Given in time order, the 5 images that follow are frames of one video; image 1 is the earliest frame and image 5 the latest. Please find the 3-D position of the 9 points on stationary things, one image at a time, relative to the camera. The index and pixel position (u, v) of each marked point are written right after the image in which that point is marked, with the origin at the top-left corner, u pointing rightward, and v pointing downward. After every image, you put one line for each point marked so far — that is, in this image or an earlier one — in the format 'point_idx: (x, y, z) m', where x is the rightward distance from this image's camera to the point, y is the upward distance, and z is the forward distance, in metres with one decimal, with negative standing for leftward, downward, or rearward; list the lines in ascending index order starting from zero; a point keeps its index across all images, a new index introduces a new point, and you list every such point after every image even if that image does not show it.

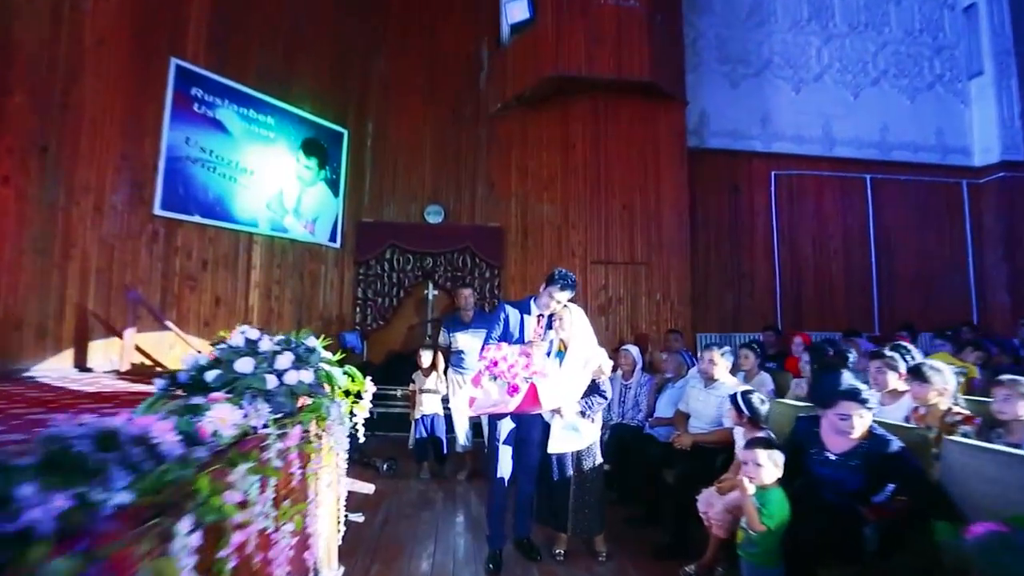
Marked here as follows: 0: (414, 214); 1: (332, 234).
0: (-1.4, +1.1, +6.8) m
1: (-2.4, +0.7, +6.4) m
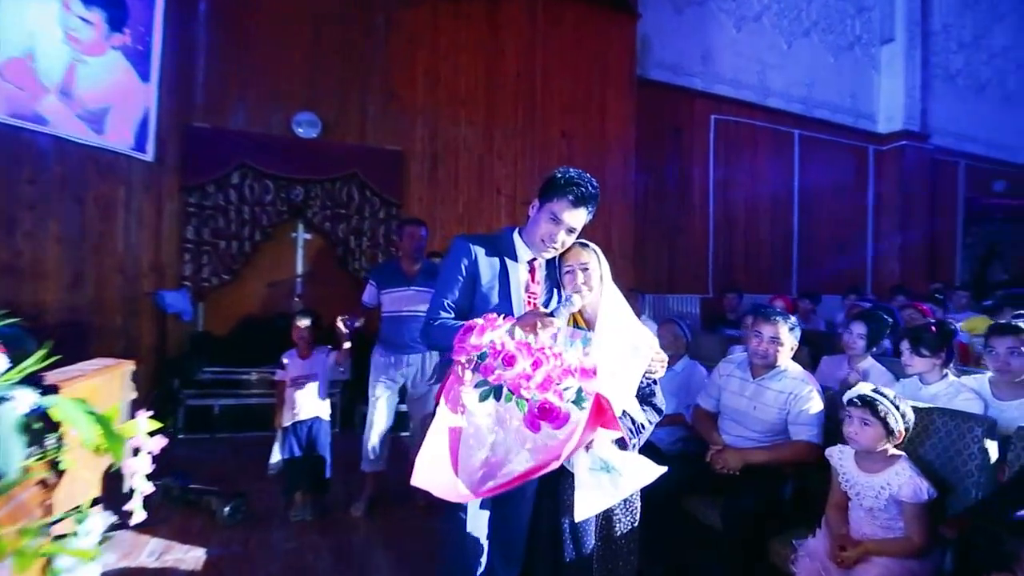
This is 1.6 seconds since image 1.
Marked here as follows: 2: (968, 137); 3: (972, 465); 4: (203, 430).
0: (-2.4, +1.7, +4.7) m
1: (-3.3, +1.3, +4.1) m
2: (+7.9, +2.6, +8.2) m
3: (+1.6, -0.6, +1.6) m
4: (-2.7, -1.2, +4.1) m
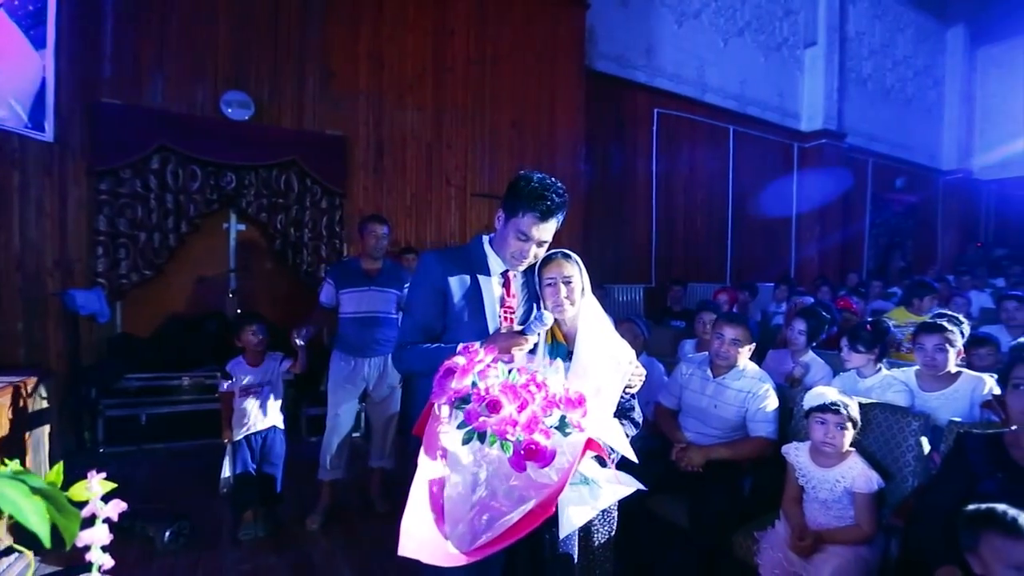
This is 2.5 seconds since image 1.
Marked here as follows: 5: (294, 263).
0: (-2.9, +1.7, +4.3) m
1: (-3.6, +1.3, +3.6) m
2: (+6.9, +2.9, +9.0) m
3: (+1.5, -0.6, +1.8) m
4: (-3.0, -1.2, +3.8) m
5: (-2.1, +0.2, +4.6) m
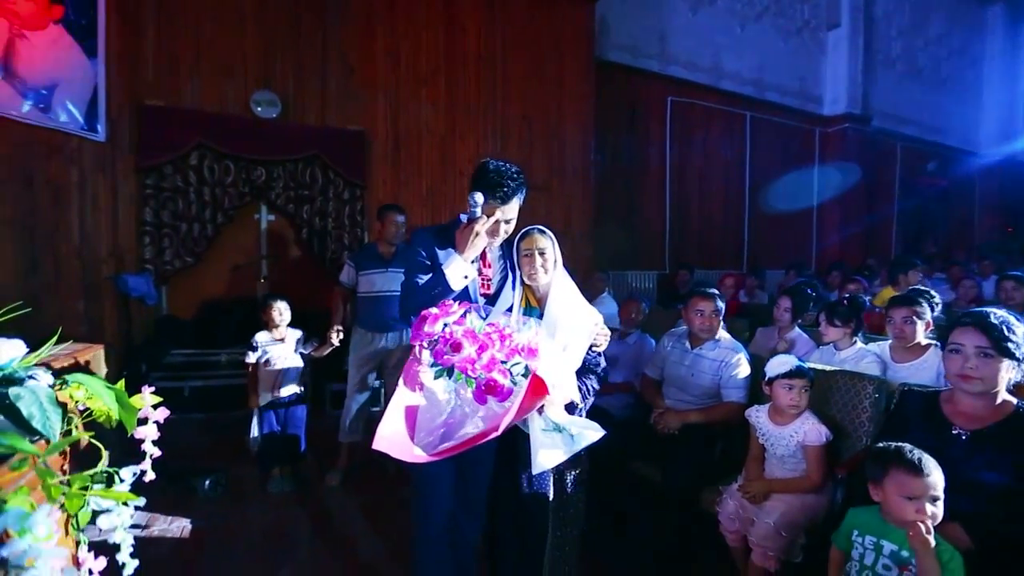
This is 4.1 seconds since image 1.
0: (-2.8, +1.8, +4.7) m
1: (-3.6, +1.4, +4.0) m
2: (+7.2, +3.1, +8.8) m
3: (+1.4, -0.5, +1.9) m
4: (-3.0, -1.1, +4.2) m
5: (-2.0, +0.4, +5.0) m
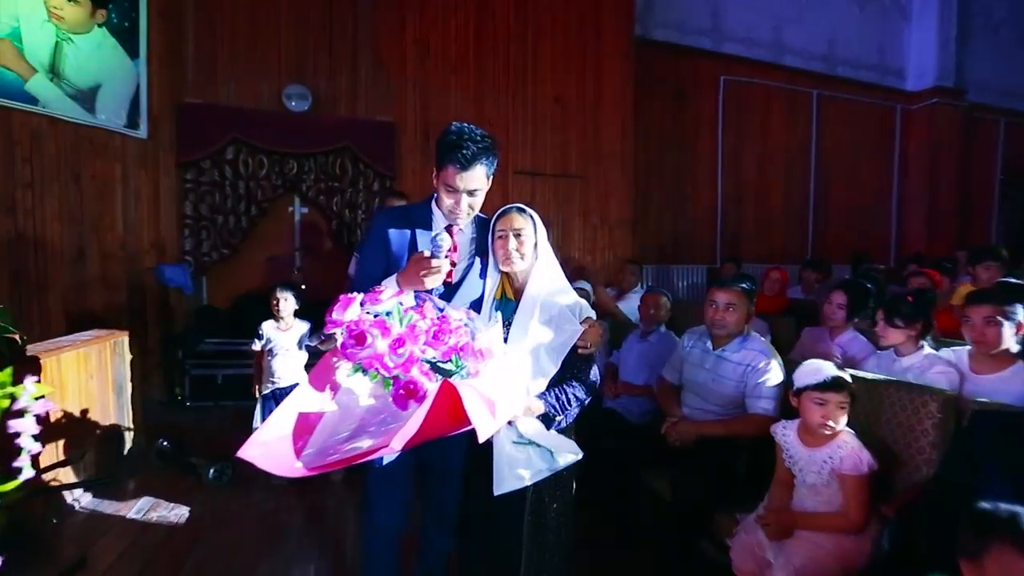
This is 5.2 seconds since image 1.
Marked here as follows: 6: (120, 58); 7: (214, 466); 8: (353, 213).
0: (-2.5, +1.9, +4.7) m
1: (-3.4, +1.5, +4.2) m
2: (+7.9, +3.1, +7.6) m
3: (+1.3, -0.5, +1.5) m
4: (-2.8, -1.0, +4.3) m
5: (-1.7, +0.5, +5.0) m
6: (-3.4, +2.0, +4.1) m
7: (-1.8, -1.1, +2.8) m
8: (-1.6, +0.8, +4.9) m
